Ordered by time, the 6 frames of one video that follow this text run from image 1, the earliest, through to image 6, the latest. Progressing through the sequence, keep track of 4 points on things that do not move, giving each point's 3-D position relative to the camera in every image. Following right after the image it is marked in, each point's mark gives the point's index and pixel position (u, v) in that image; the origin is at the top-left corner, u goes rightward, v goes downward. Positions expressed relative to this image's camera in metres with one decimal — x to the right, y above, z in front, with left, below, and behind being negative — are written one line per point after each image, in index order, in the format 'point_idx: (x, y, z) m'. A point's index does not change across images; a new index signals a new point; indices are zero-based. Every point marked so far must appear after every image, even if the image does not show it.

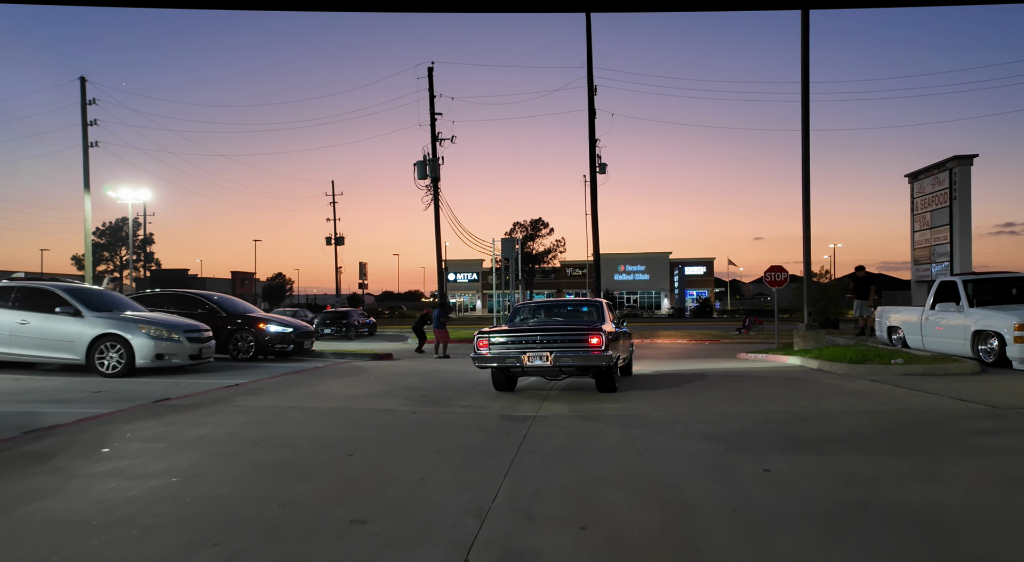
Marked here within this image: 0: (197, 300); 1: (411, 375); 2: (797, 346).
0: (-7.0, -0.4, +16.9) m
1: (-2.0, -1.8, +14.9) m
2: (+7.4, -1.7, +19.7) m
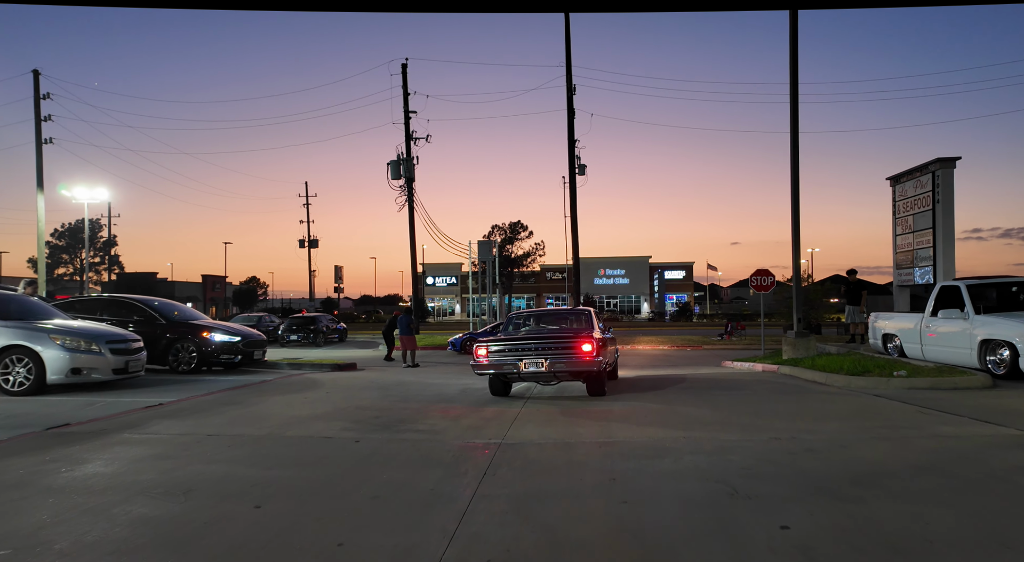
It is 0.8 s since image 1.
0: (-7.6, -0.5, +15.3) m
1: (-2.5, -1.9, +13.5) m
2: (+6.7, -1.8, +18.6) m
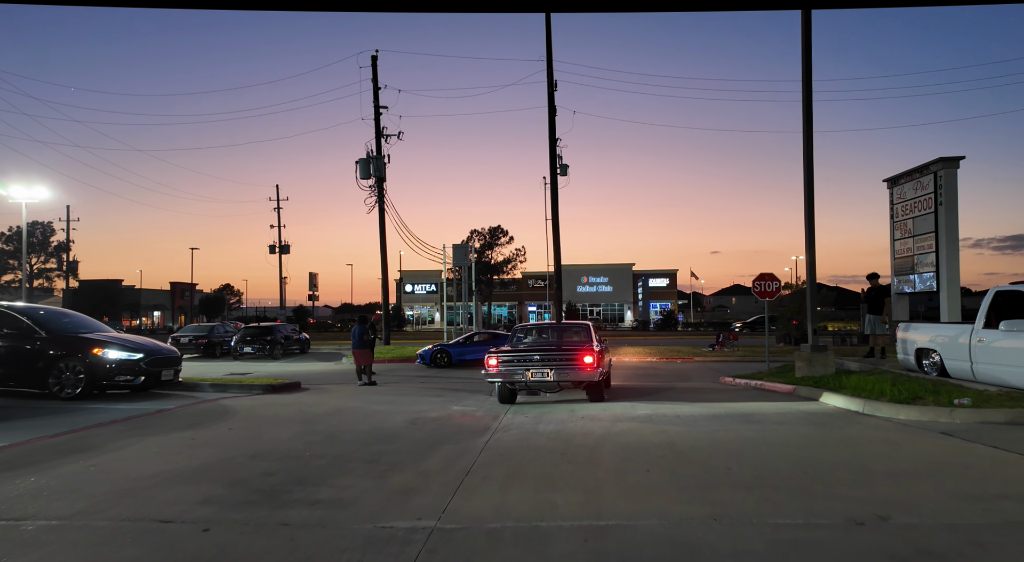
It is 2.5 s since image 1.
0: (-8.2, -0.6, +12.4) m
1: (-3.1, -2.0, +10.7) m
2: (+6.0, -1.9, +16.0) m
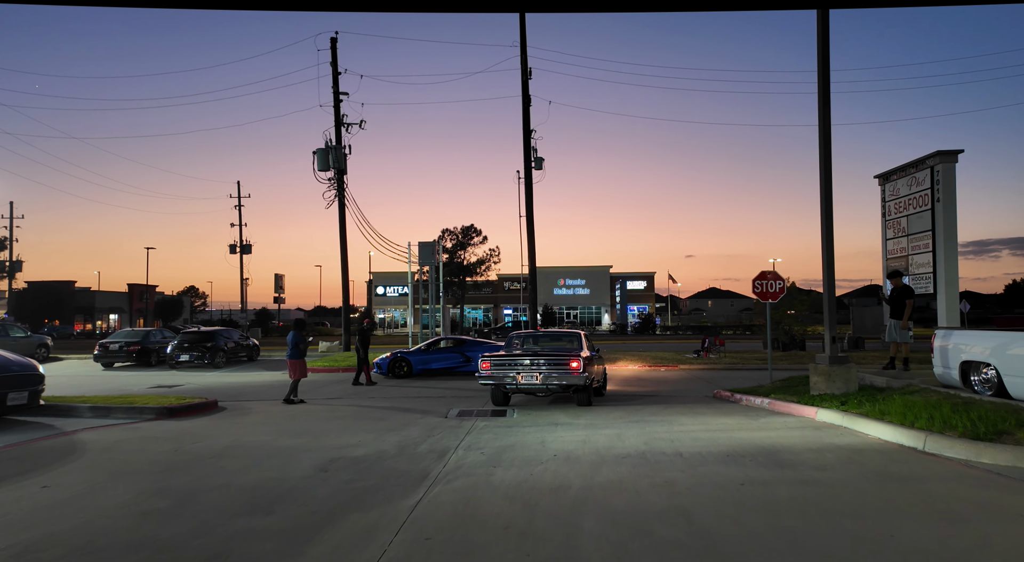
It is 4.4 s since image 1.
0: (-8.8, -0.5, +9.3) m
1: (-3.6, -1.9, +7.8) m
2: (+5.3, -1.9, +13.3) m
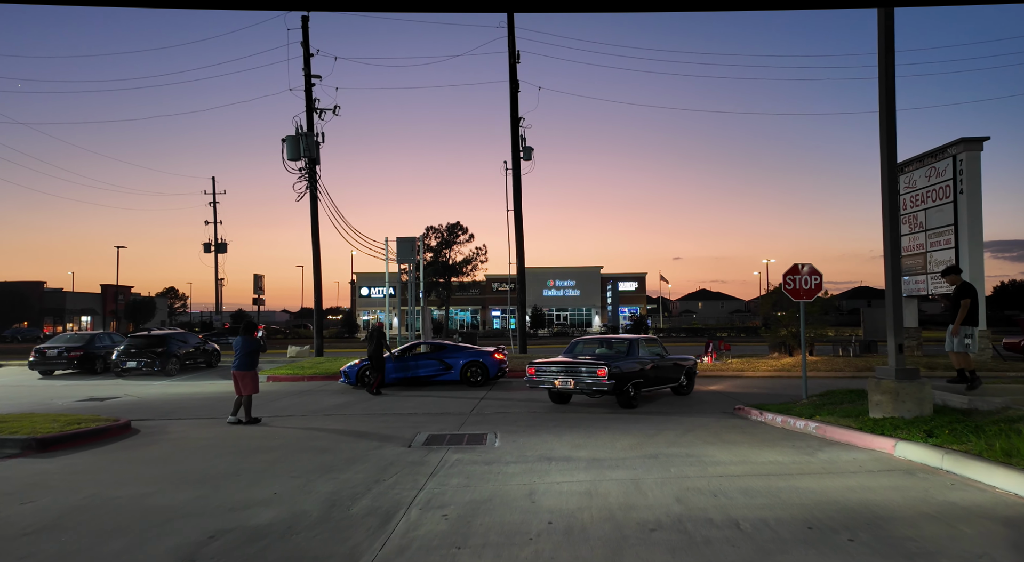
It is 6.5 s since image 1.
0: (-9.0, -0.4, +6.4) m
1: (-3.8, -1.8, +4.8) m
2: (+5.1, -1.8, +10.5) m
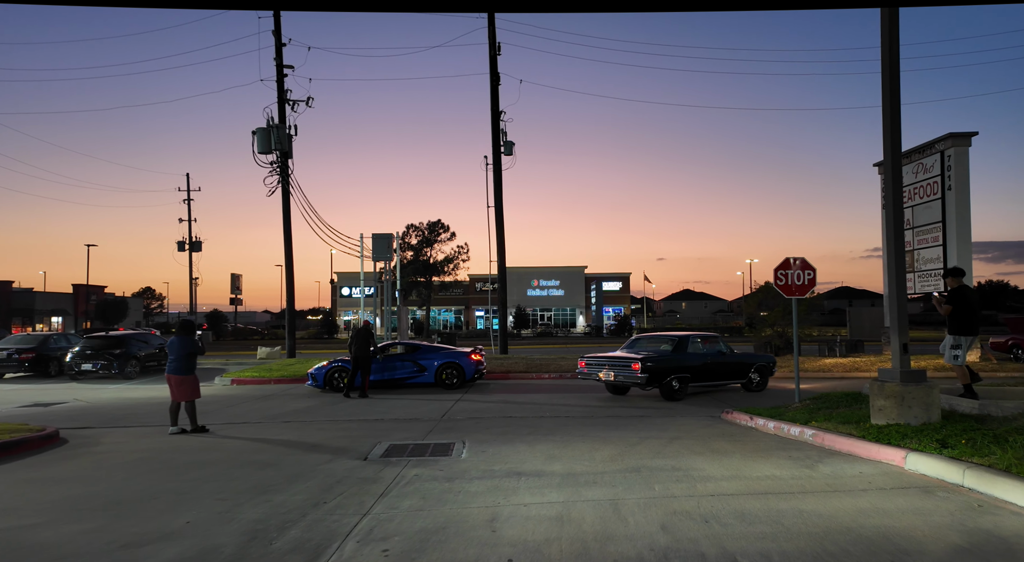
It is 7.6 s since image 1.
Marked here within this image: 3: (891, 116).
0: (-9.3, -0.3, +5.1) m
1: (-4.1, -1.7, +3.7) m
2: (+4.6, -1.7, +9.6) m
3: (+4.9, +2.2, +9.8) m
